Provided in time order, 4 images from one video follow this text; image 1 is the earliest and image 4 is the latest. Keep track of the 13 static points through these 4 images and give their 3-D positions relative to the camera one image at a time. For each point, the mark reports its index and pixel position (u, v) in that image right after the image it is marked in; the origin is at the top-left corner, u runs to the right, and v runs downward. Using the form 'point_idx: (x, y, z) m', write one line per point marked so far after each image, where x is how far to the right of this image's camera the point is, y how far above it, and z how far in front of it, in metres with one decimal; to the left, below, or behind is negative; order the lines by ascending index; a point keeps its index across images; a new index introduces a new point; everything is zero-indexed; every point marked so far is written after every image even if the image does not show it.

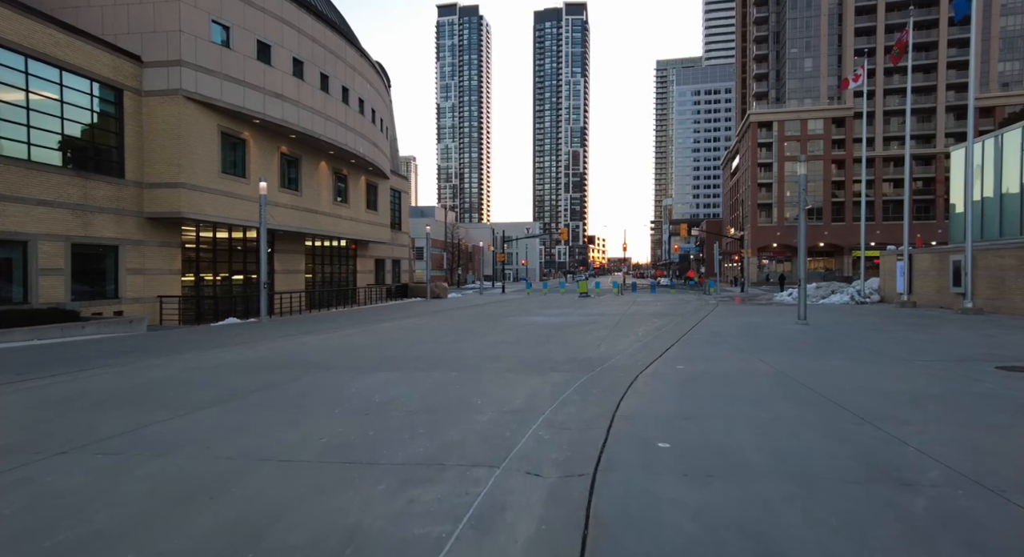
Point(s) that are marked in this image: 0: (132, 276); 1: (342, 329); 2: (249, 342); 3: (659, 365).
0: (-14.0, +0.1, +19.8) m
1: (-6.2, -1.8, +19.8) m
2: (-7.8, -1.9, +16.0) m
3: (+2.6, -1.5, +9.3) m
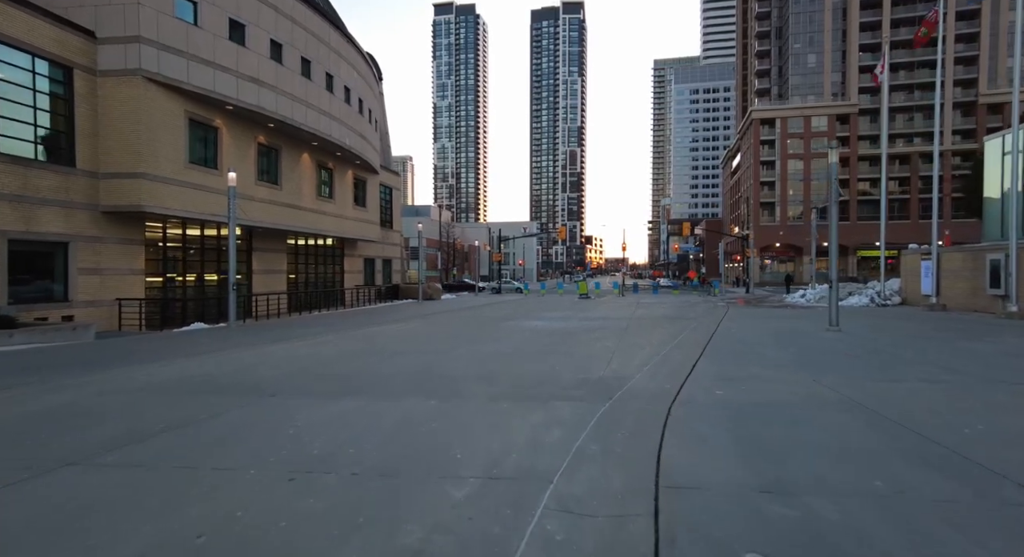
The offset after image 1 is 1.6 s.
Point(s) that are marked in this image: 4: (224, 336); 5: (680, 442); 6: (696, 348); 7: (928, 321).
0: (-14.2, +0.1, +17.8) m
1: (-6.4, -1.9, +17.8) m
2: (-7.9, -1.9, +14.0) m
3: (+2.5, -1.5, +7.4) m
4: (-9.7, -1.9, +18.1) m
5: (+1.6, -1.5, +5.0) m
6: (+4.0, -1.5, +11.8) m
7: (+14.3, -1.4, +18.5) m
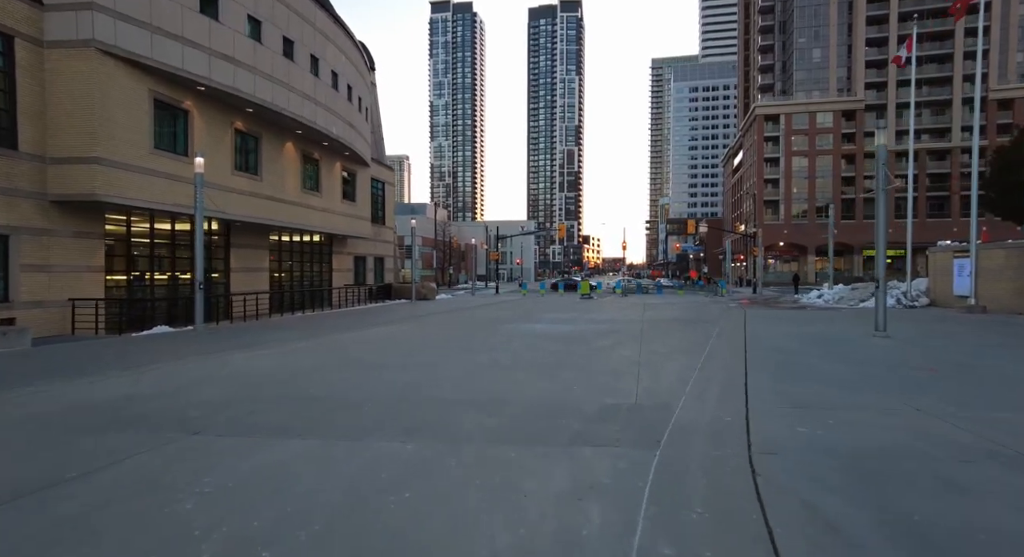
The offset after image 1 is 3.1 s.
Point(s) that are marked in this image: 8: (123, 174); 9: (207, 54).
0: (-14.2, +0.2, +15.8) m
1: (-6.4, -1.8, +15.9) m
2: (-7.9, -1.9, +12.0) m
3: (+2.6, -1.5, +5.4) m
4: (-9.7, -1.9, +16.1) m
5: (+1.7, -1.5, +3.1) m
6: (+4.1, -1.5, +9.8) m
7: (+14.3, -1.4, +16.6) m
8: (-12.2, +3.3, +16.8) m
9: (-11.0, +8.1, +19.4) m
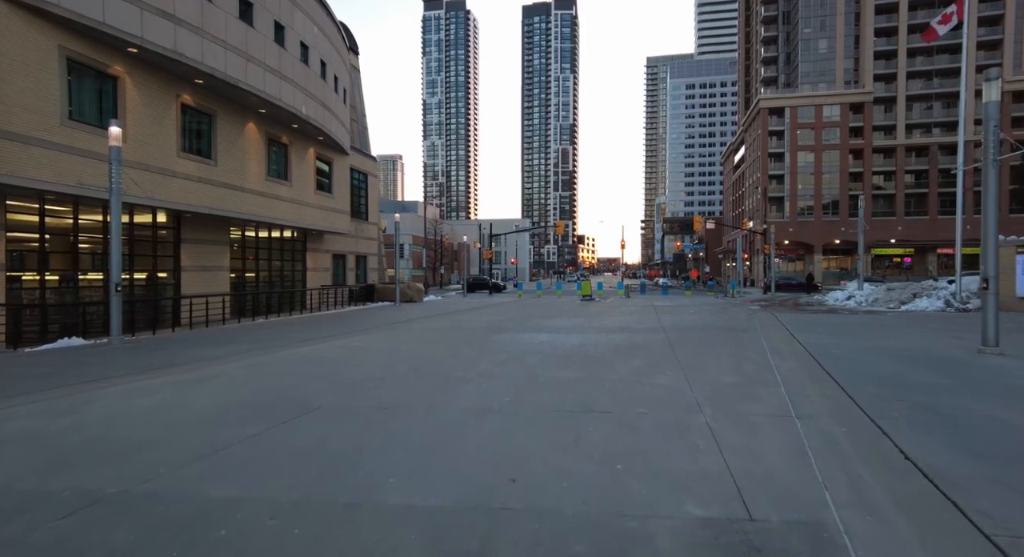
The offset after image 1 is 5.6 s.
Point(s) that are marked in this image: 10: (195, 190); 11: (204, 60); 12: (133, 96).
0: (-14.3, +0.1, +12.4) m
1: (-6.5, -1.8, +12.6) m
2: (-7.9, -1.9, +8.7) m
3: (+2.6, -1.5, +2.2) m
4: (-9.8, -1.9, +12.8) m
5: (+1.7, -1.5, -0.1) m
6: (+4.0, -1.5, +6.7) m
7: (+14.2, -1.4, +13.5) m
8: (-12.4, +3.3, +13.5) m
9: (-11.2, +8.1, +16.1) m
10: (-11.6, +3.3, +19.5) m
11: (-10.5, +7.4, +18.3) m
12: (-12.0, +5.7, +16.9) m
